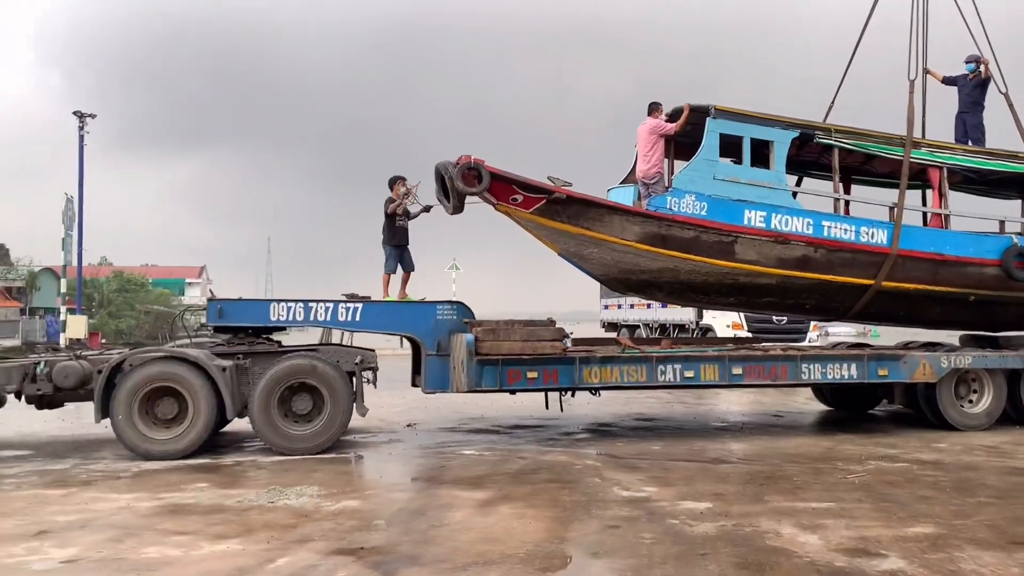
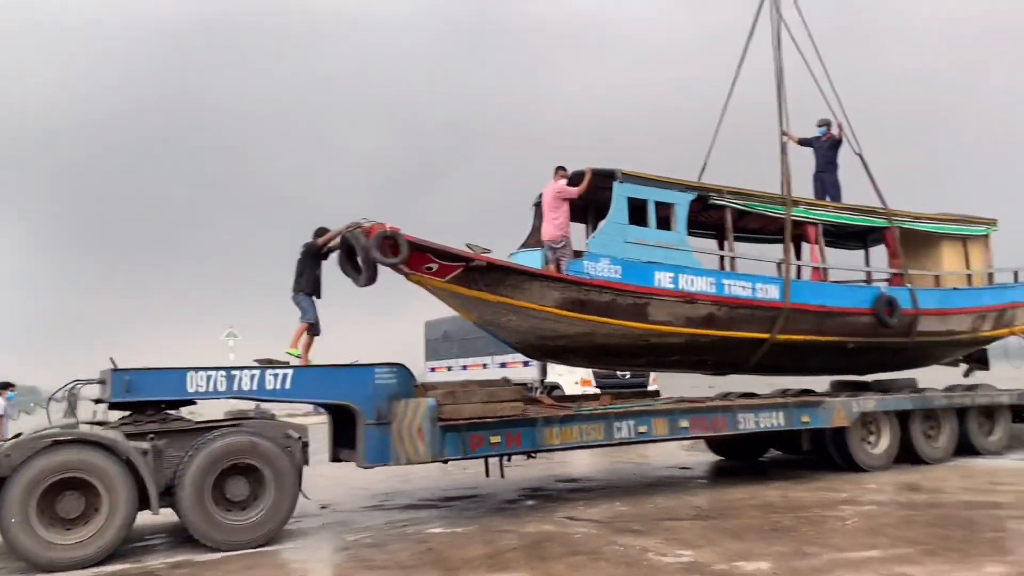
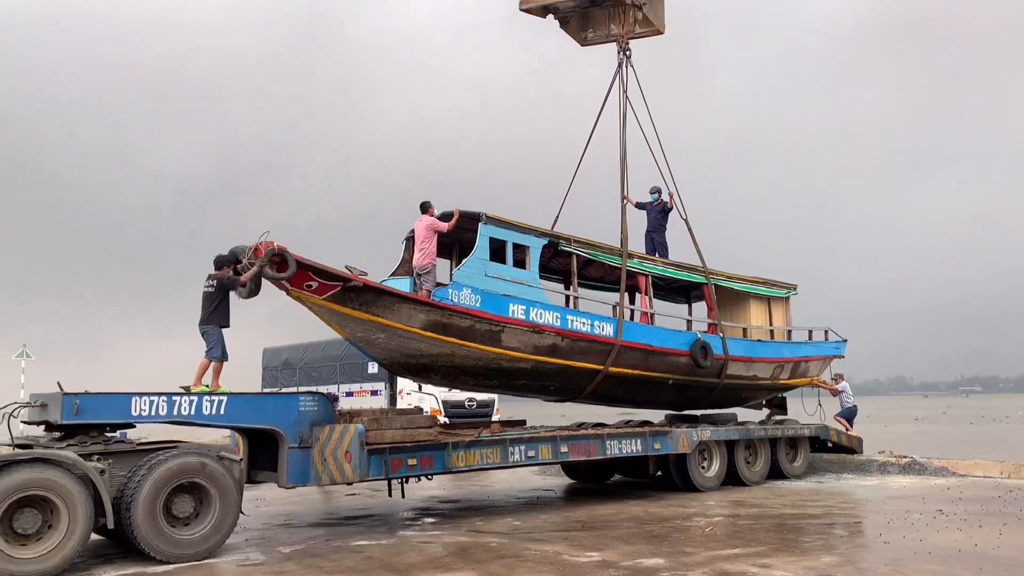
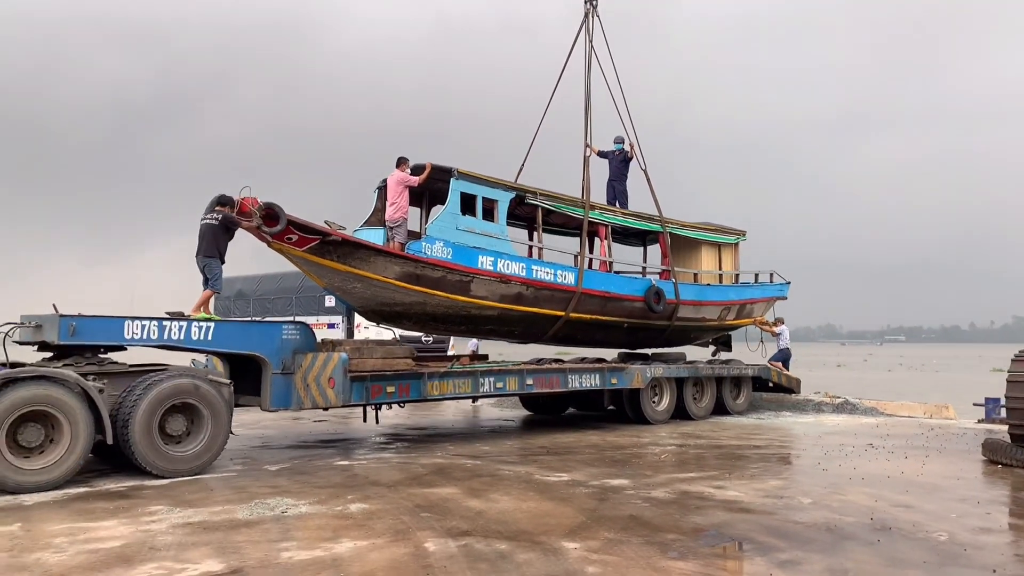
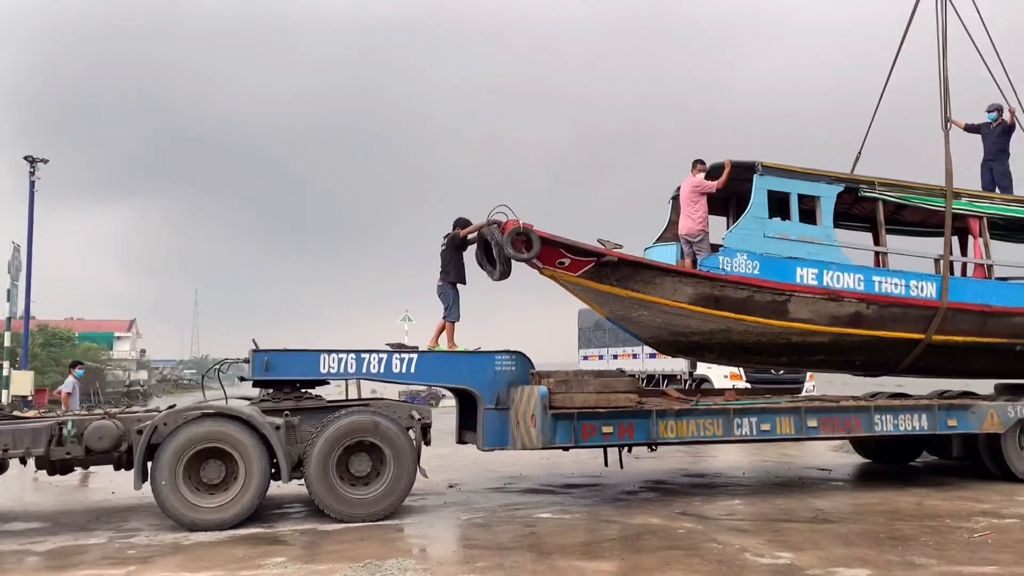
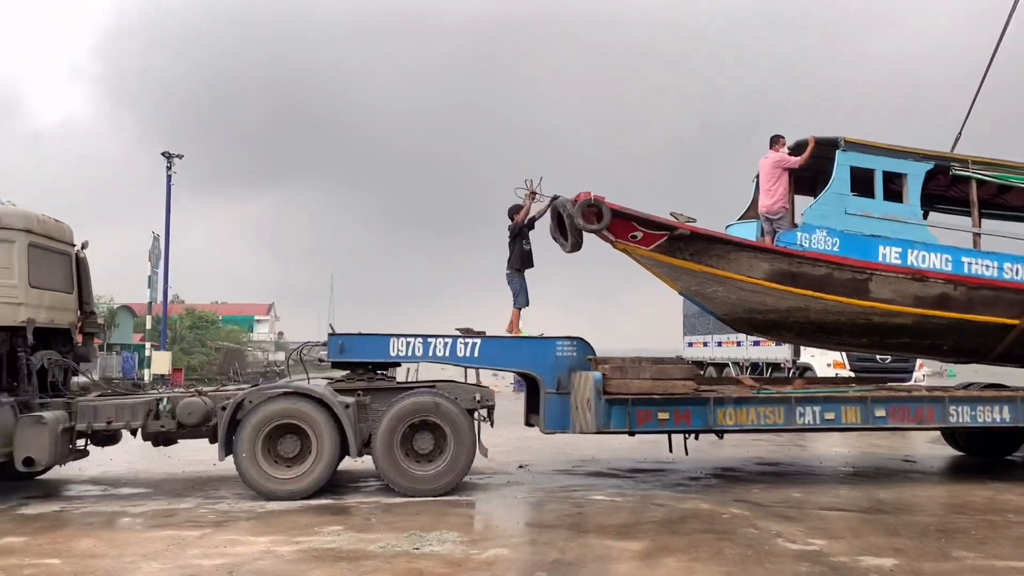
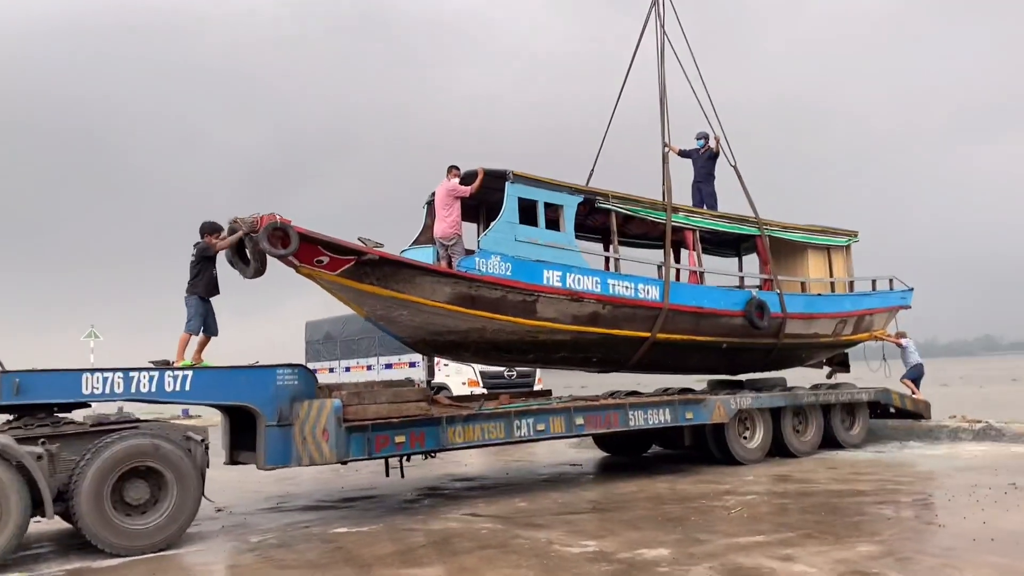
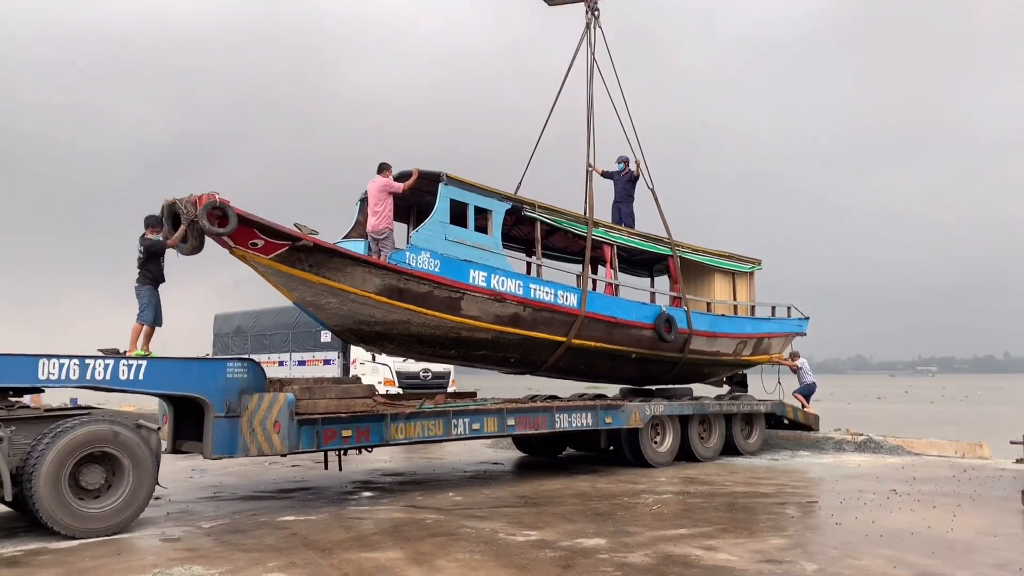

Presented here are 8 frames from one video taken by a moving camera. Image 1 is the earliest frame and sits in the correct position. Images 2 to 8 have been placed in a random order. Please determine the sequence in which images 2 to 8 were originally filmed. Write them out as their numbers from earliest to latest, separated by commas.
6, 5, 2, 7, 8, 3, 4
